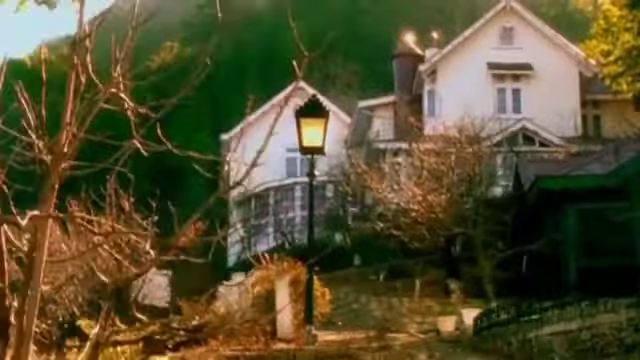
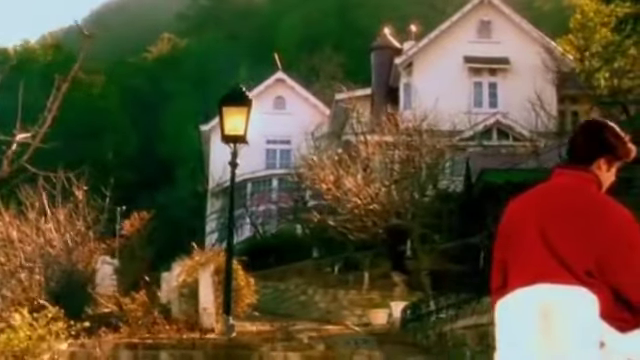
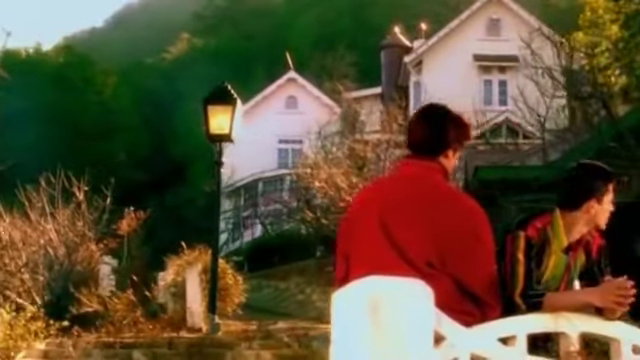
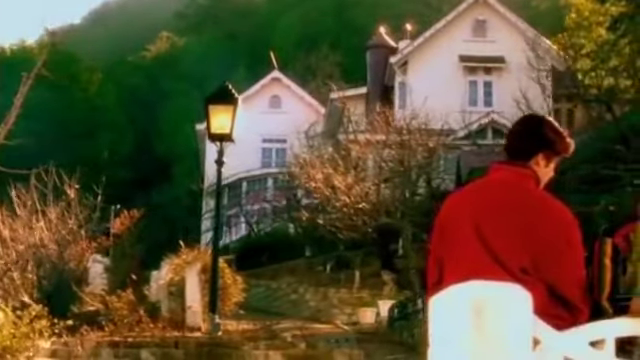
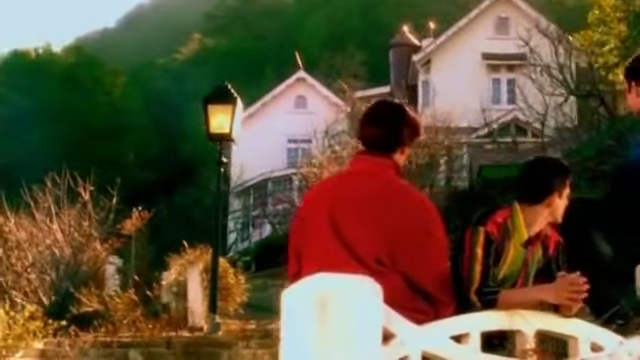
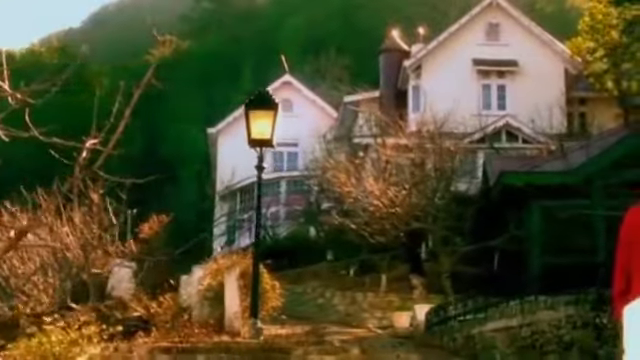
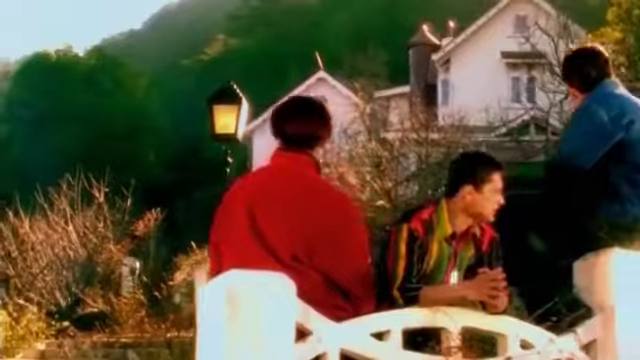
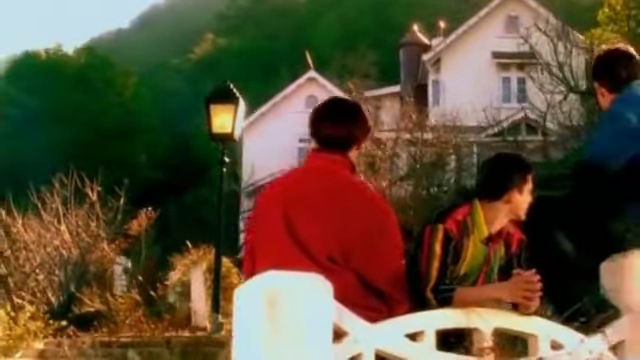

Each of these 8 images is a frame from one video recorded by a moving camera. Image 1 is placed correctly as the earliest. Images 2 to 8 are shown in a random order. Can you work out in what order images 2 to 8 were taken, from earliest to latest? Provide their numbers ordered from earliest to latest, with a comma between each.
6, 2, 4, 3, 5, 8, 7
